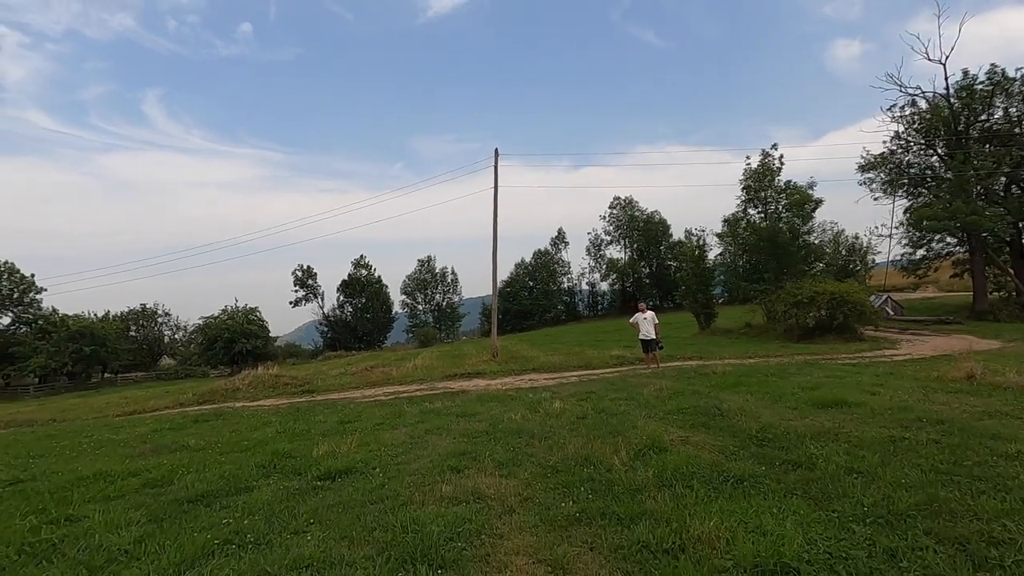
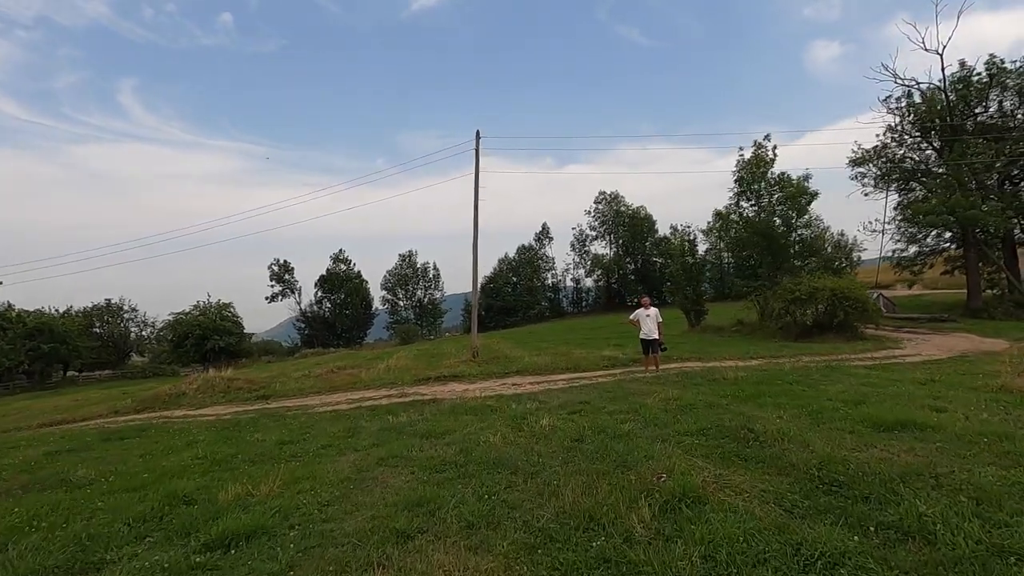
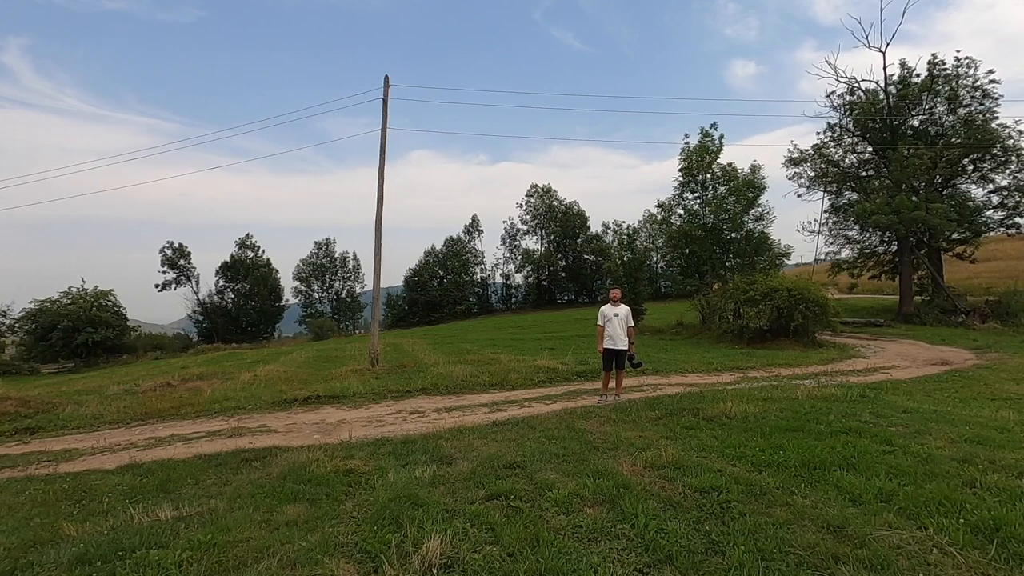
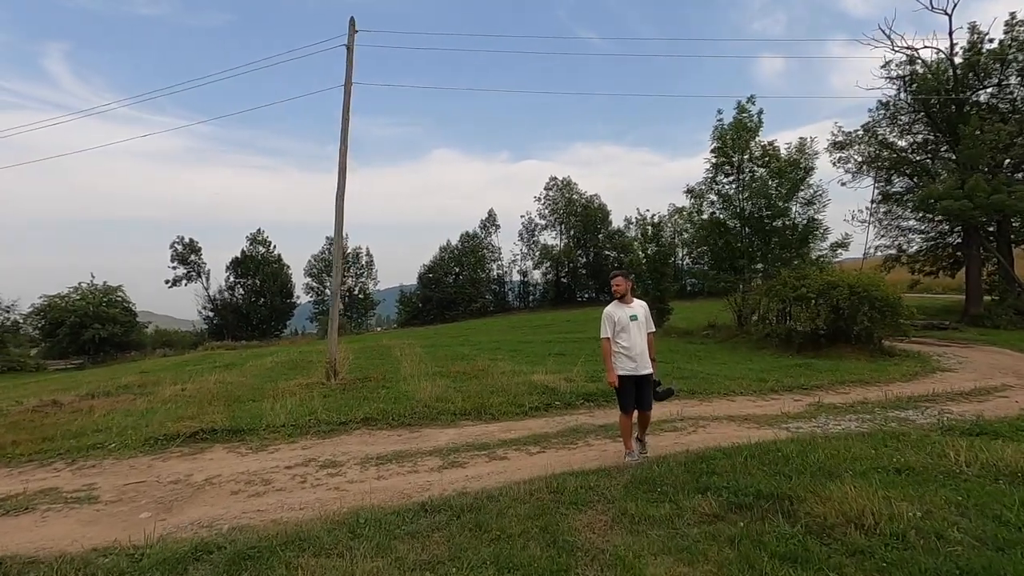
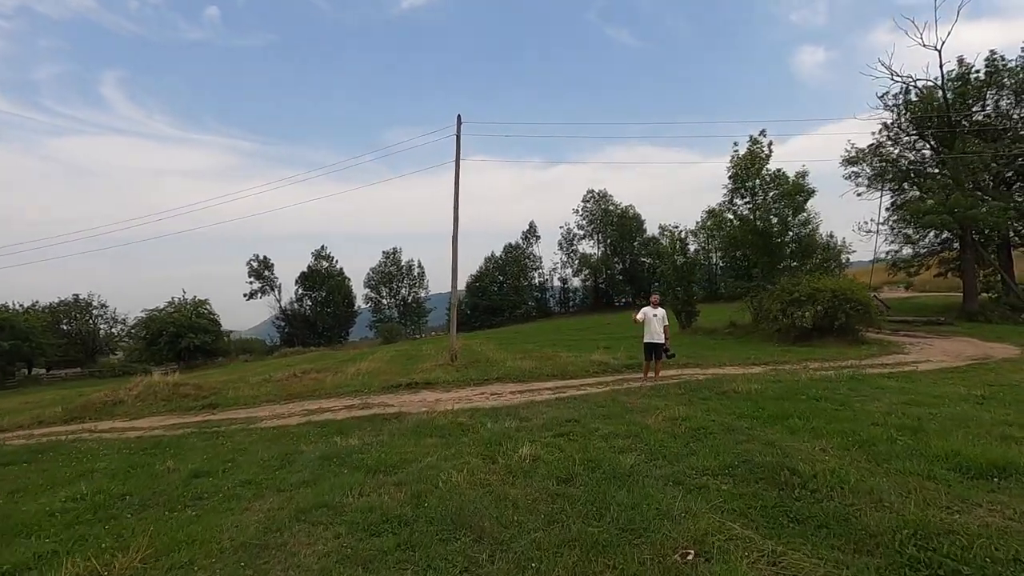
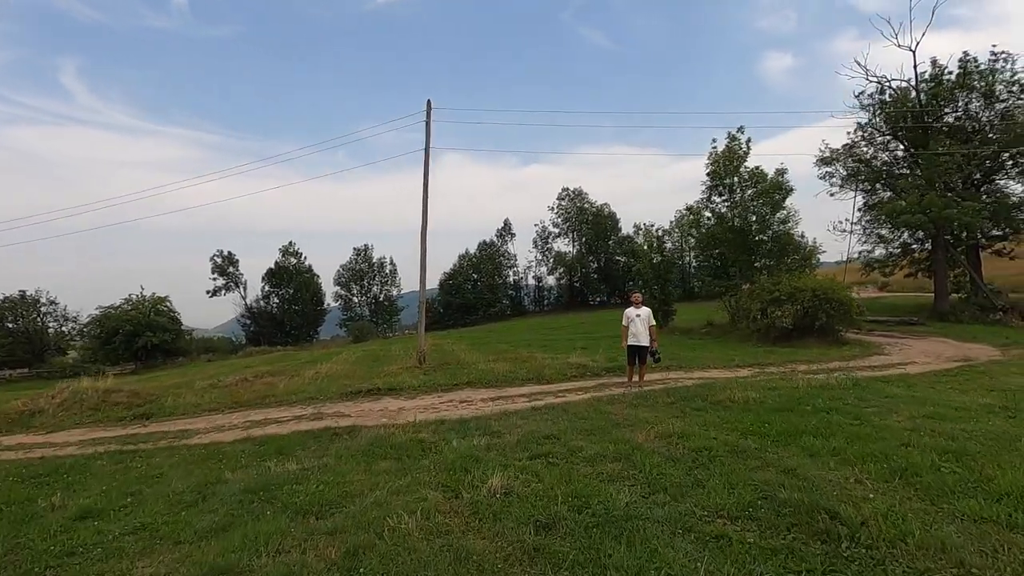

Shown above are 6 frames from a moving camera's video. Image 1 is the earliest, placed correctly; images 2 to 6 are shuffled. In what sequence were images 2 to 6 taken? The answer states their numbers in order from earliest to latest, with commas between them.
2, 5, 6, 3, 4
